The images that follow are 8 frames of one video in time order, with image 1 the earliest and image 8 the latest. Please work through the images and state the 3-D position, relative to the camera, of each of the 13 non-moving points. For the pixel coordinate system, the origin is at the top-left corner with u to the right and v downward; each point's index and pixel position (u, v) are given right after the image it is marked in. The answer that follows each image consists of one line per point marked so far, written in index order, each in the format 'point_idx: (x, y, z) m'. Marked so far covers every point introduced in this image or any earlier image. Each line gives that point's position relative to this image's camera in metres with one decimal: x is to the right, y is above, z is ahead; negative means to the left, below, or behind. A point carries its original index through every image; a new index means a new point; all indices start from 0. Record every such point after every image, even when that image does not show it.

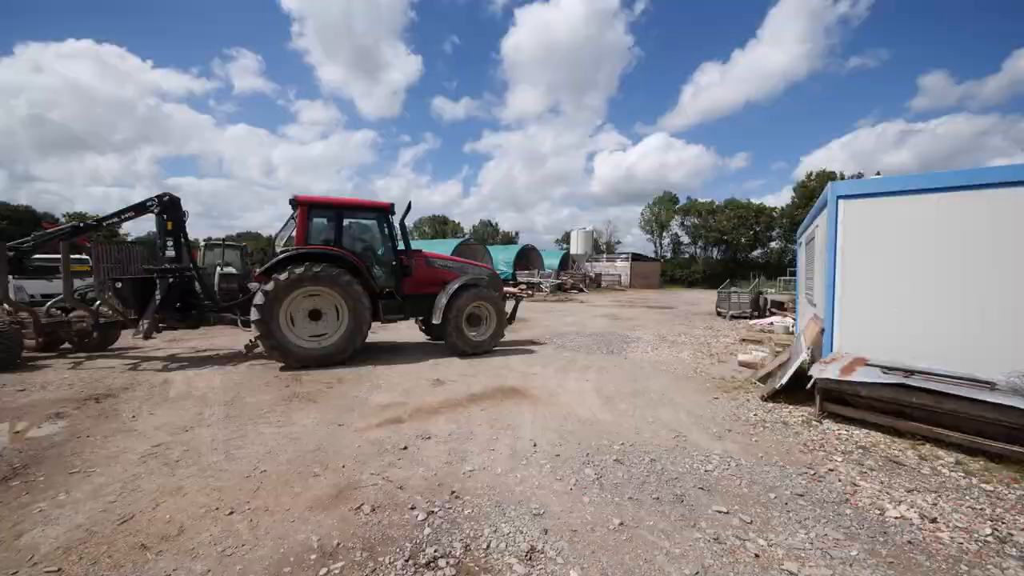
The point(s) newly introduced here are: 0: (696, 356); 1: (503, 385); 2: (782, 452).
0: (+3.0, -1.1, +7.2) m
1: (-0.1, -1.2, +5.3) m
2: (+2.1, -1.3, +3.4) m
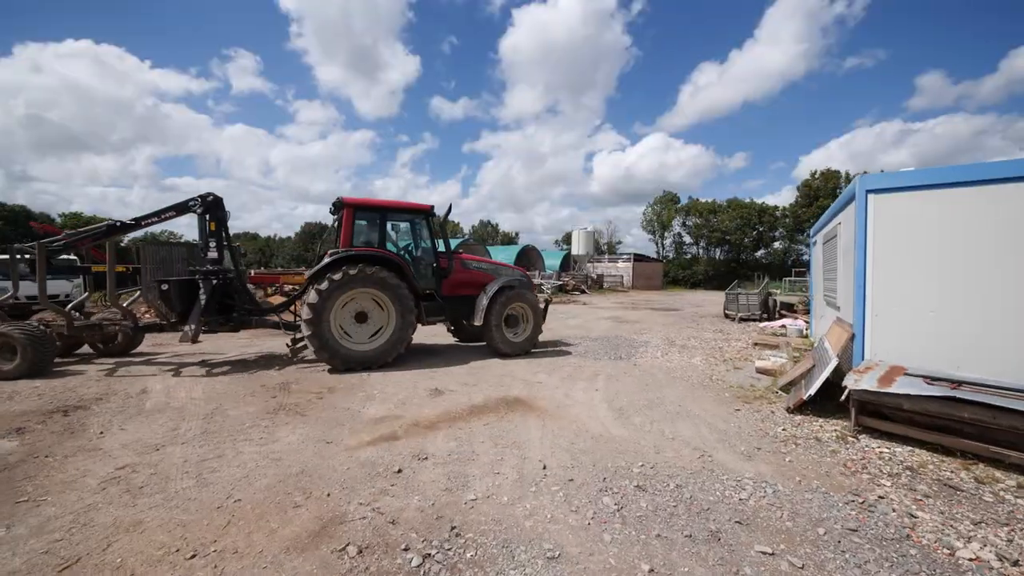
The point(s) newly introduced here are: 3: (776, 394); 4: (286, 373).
0: (+3.0, -1.2, +6.9) m
1: (-0.1, -1.2, +4.9) m
2: (+2.1, -1.3, +3.0) m
3: (+3.0, -1.2, +5.0) m
4: (-2.9, -1.1, +6.0) m
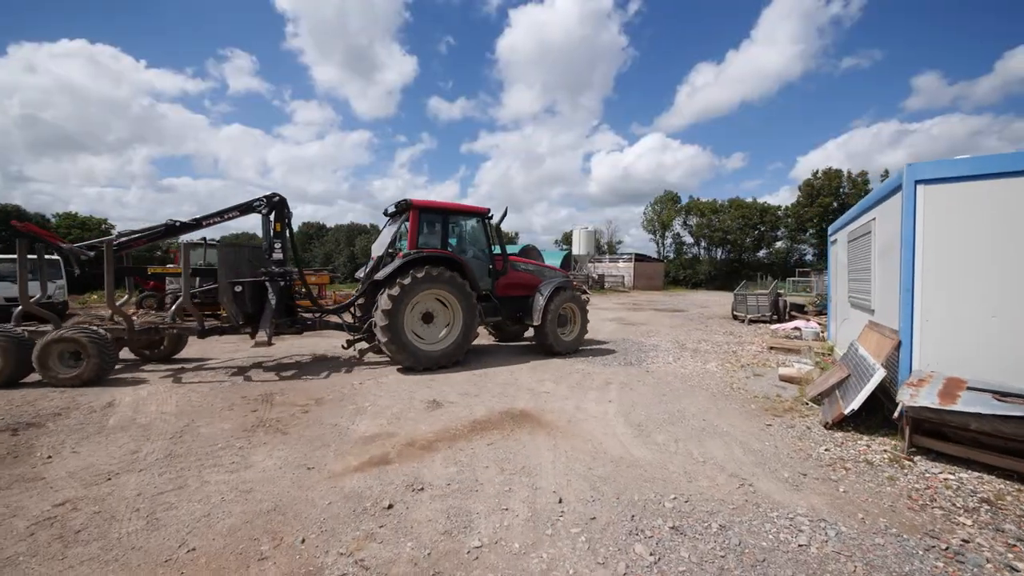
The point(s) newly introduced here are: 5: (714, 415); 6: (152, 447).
0: (+3.1, -1.2, +6.4) m
1: (0.0, -1.2, +4.4) m
2: (+2.2, -1.3, +2.6) m
3: (+3.0, -1.2, +4.6) m
4: (-2.9, -1.1, +5.5) m
5: (+1.9, -1.2, +4.3) m
6: (-2.8, -1.2, +3.5) m
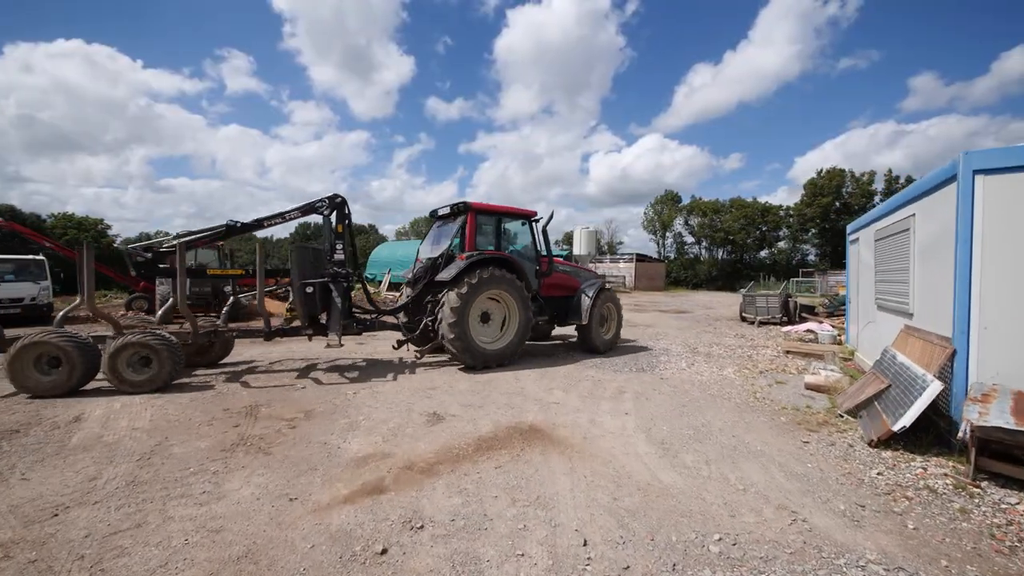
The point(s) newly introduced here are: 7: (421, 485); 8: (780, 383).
0: (+3.1, -1.2, +6.1) m
1: (+0.1, -1.2, +4.0) m
2: (+2.3, -1.3, +2.2) m
3: (+3.1, -1.2, +4.2) m
4: (-2.8, -1.2, +5.1) m
5: (+2.0, -1.2, +3.9) m
6: (-2.7, -1.3, +3.0) m
7: (-0.6, -1.3, +2.9) m
8: (+3.3, -1.2, +5.6) m
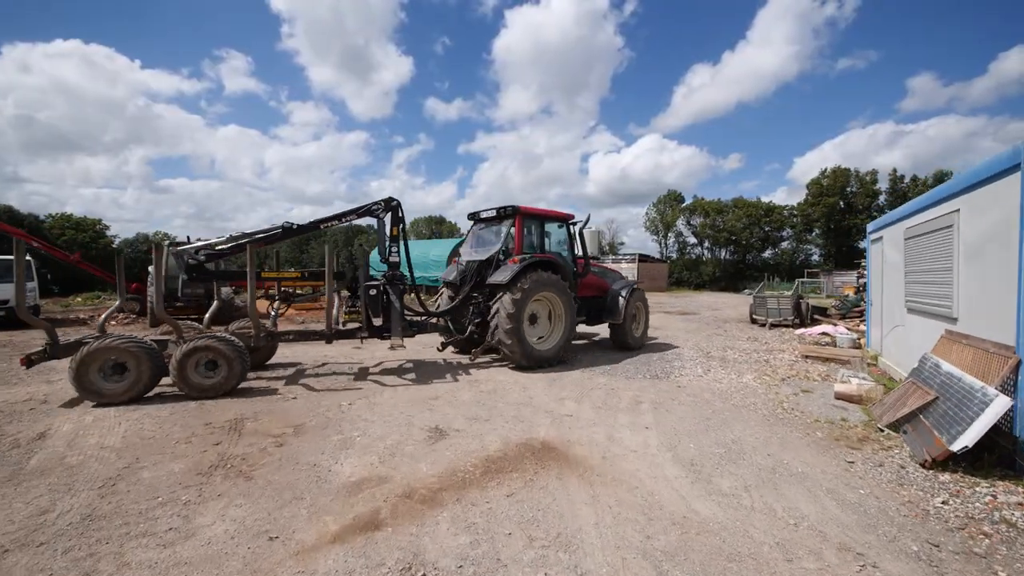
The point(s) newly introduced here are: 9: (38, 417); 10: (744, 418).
0: (+3.2, -1.2, +5.7) m
1: (+0.2, -1.2, +3.6) m
2: (+2.3, -1.3, +1.8) m
3: (+3.2, -1.3, +3.8) m
4: (-2.7, -1.2, +4.7) m
5: (+2.1, -1.3, +3.5) m
6: (-2.6, -1.3, +2.7) m
7: (-0.5, -1.3, +2.5) m
8: (+3.4, -1.2, +5.2) m
9: (-4.4, -1.2, +4.2) m
10: (+2.2, -1.2, +4.3) m
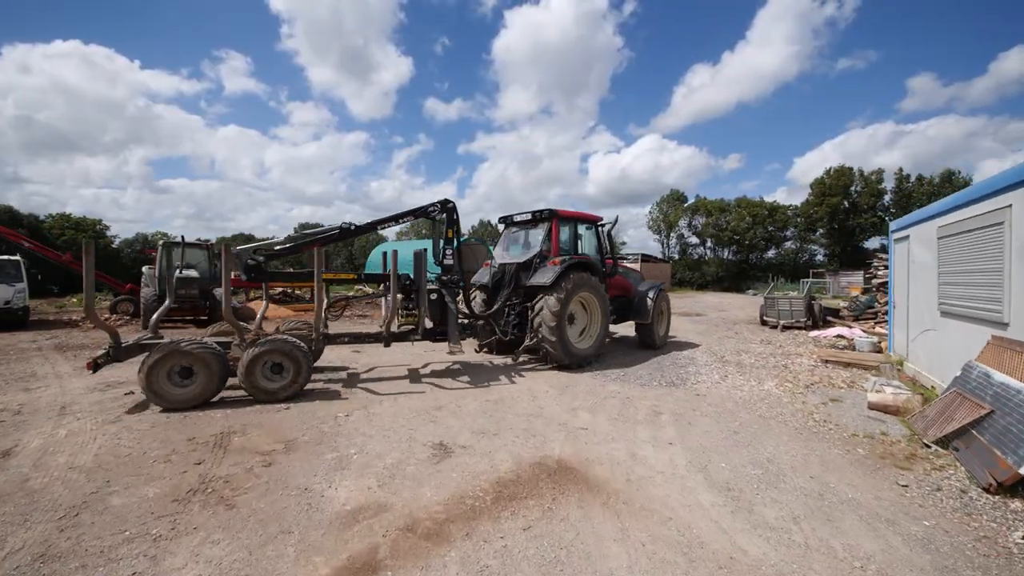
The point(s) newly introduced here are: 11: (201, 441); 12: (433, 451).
0: (+3.3, -1.2, +5.3) m
1: (+0.3, -1.3, +3.3) m
2: (+2.4, -1.4, +1.5) m
3: (+3.3, -1.3, +3.5) m
4: (-2.7, -1.2, +4.4) m
5: (+2.2, -1.3, +3.2) m
6: (-2.5, -1.3, +2.3) m
7: (-0.4, -1.3, +2.2) m
8: (+3.5, -1.2, +4.8) m
9: (-4.3, -1.2, +3.8) m
10: (+2.3, -1.3, +3.9) m
11: (-2.5, -1.2, +3.7) m
12: (-0.6, -1.3, +3.4) m
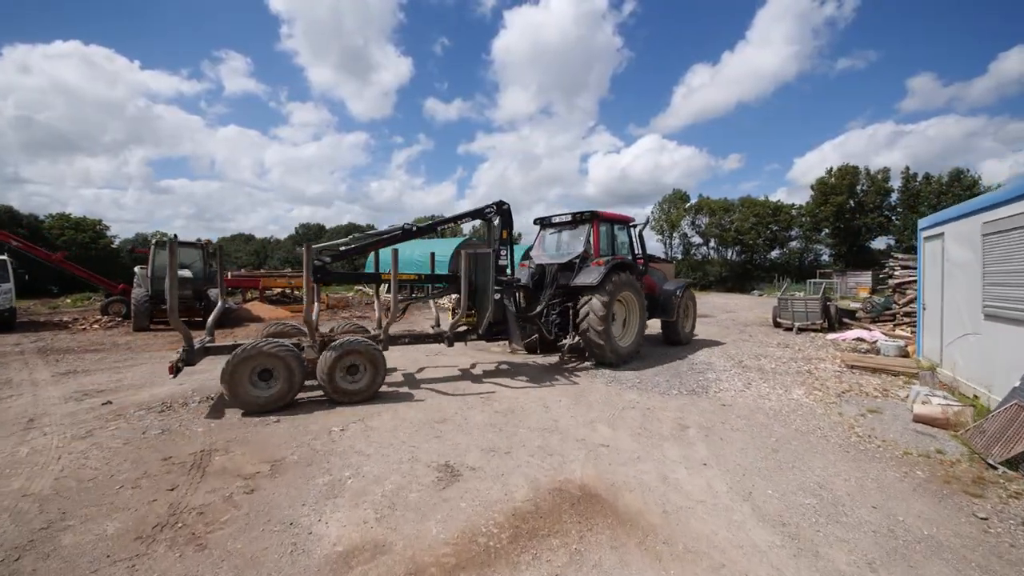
0: (+3.4, -1.2, +4.9) m
1: (+0.4, -1.3, +2.9) m
2: (+2.5, -1.4, +1.1) m
3: (+3.4, -1.3, +3.1) m
4: (-2.6, -1.2, +4.0) m
5: (+2.3, -1.3, +2.8) m
6: (-2.4, -1.3, +1.9) m
7: (-0.3, -1.3, +1.8) m
8: (+3.6, -1.2, +4.4) m
9: (-4.2, -1.2, +3.4) m
10: (+2.4, -1.3, +3.5) m
11: (-2.4, -1.3, +3.3) m
12: (-0.5, -1.3, +3.0) m
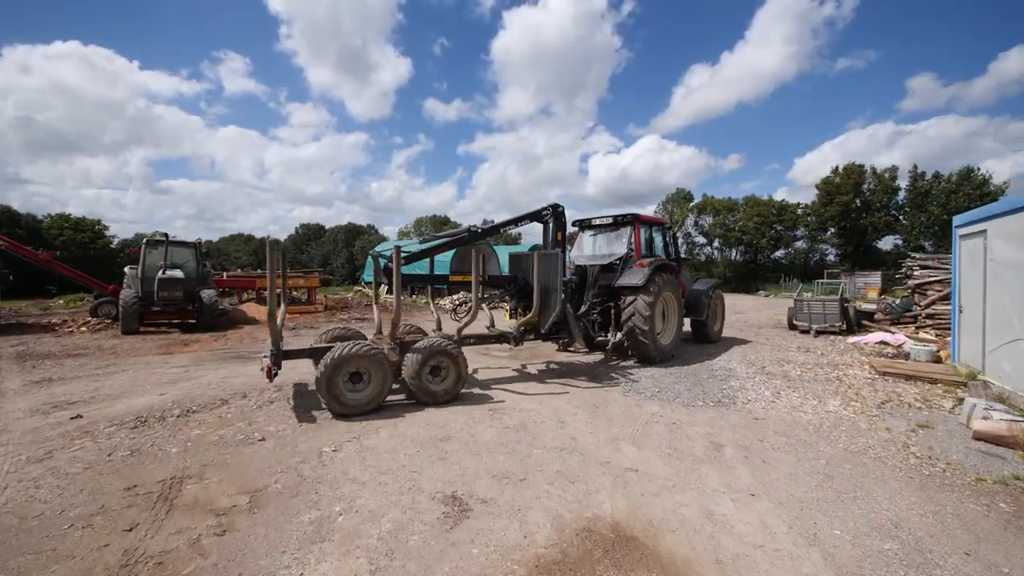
0: (+3.5, -1.3, +4.5) m
1: (+0.5, -1.3, +2.5) m
2: (+2.6, -1.4, +0.6) m
3: (+3.5, -1.3, +2.6) m
4: (-2.4, -1.2, +3.5) m
5: (+2.4, -1.3, +2.3) m
6: (-2.3, -1.3, +1.5) m
7: (-0.2, -1.3, +1.3) m
8: (+3.7, -1.3, +4.0) m
9: (-4.1, -1.2, +3.0) m
10: (+2.5, -1.3, +3.1) m
11: (-2.3, -1.3, +2.8) m
12: (-0.4, -1.3, +2.6) m
